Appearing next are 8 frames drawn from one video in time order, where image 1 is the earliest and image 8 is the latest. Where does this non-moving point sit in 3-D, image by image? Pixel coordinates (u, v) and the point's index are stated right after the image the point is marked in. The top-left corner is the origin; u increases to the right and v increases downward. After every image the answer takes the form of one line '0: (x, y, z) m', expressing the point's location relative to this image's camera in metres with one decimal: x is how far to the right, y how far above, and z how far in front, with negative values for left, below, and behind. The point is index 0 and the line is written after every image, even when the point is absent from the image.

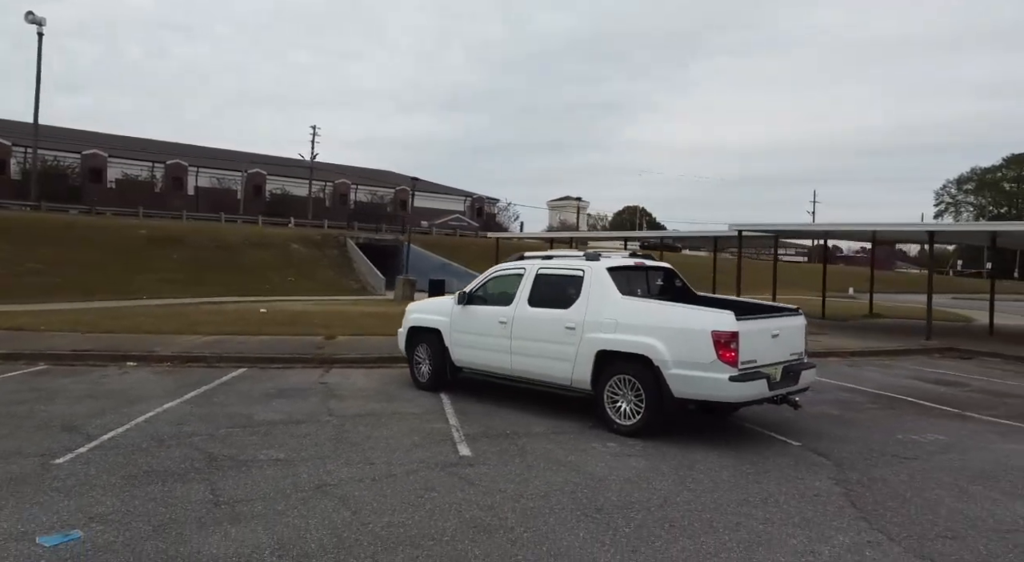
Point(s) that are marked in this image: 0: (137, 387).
0: (-4.3, -1.2, +6.8) m
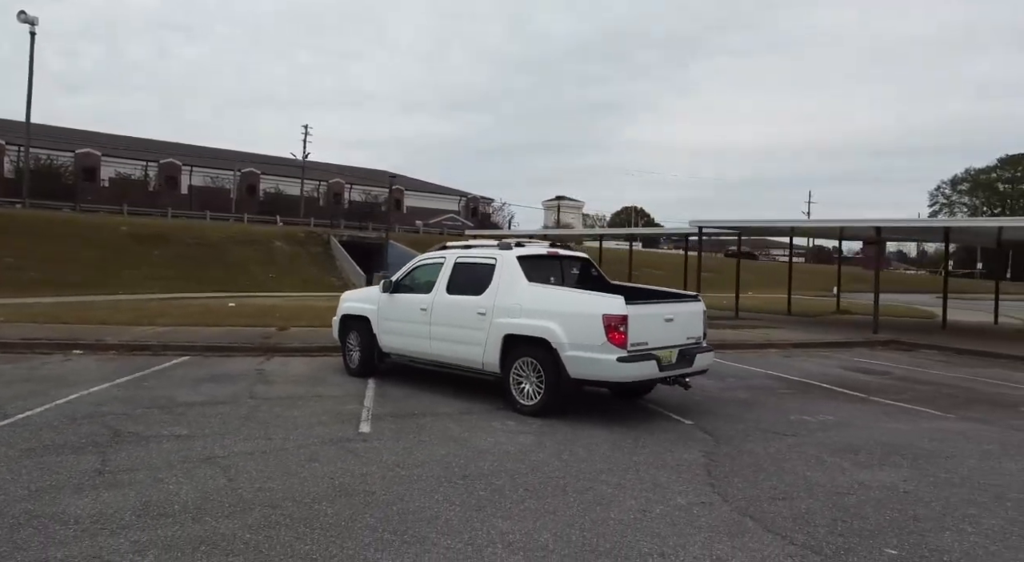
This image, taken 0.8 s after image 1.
0: (-5.2, -1.1, +7.1) m
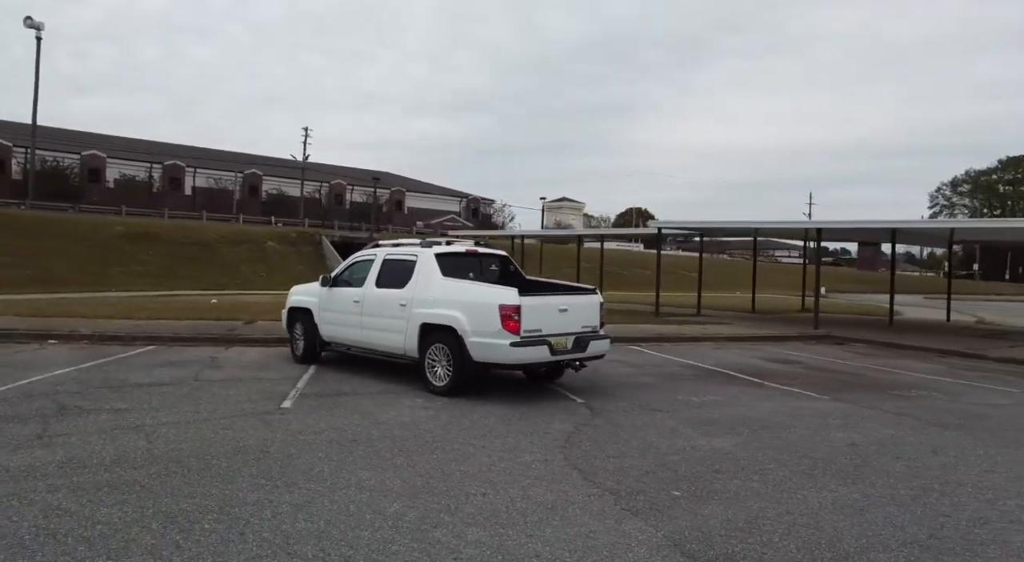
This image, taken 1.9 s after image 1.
0: (-6.1, -1.0, +7.9) m
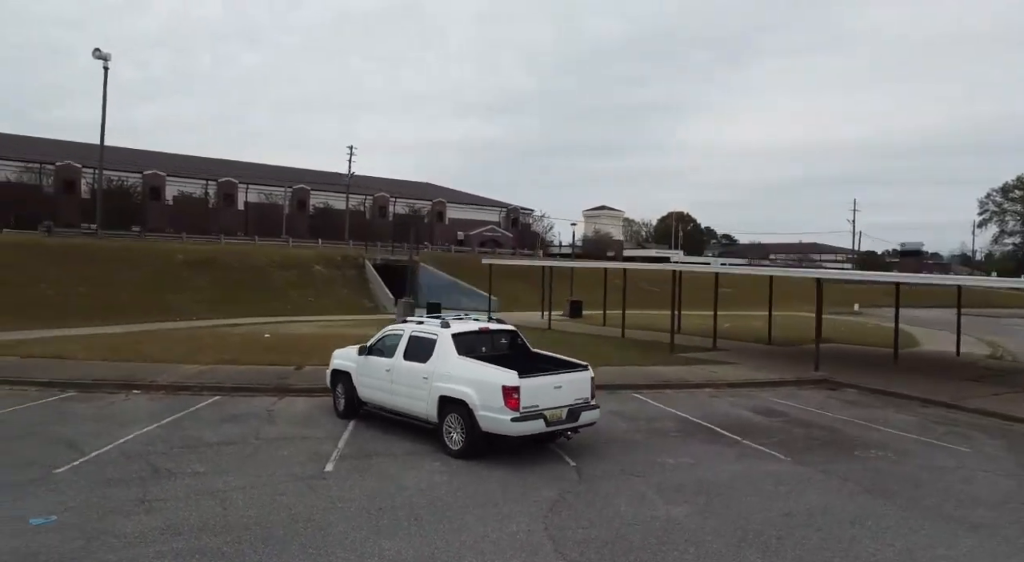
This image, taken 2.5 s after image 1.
0: (-6.0, -2.1, +9.4) m
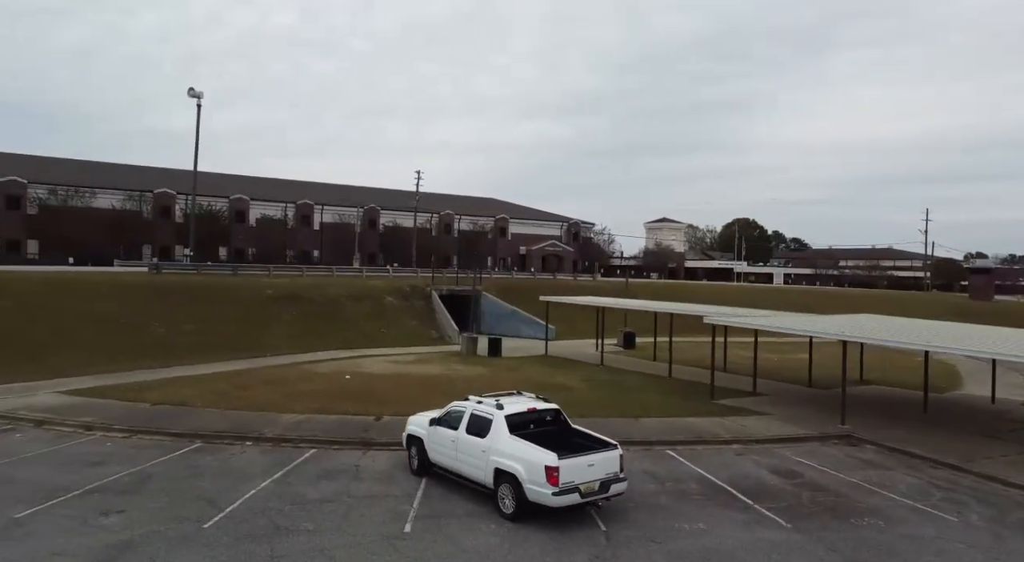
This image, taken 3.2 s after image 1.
0: (-5.1, -3.6, +11.7) m
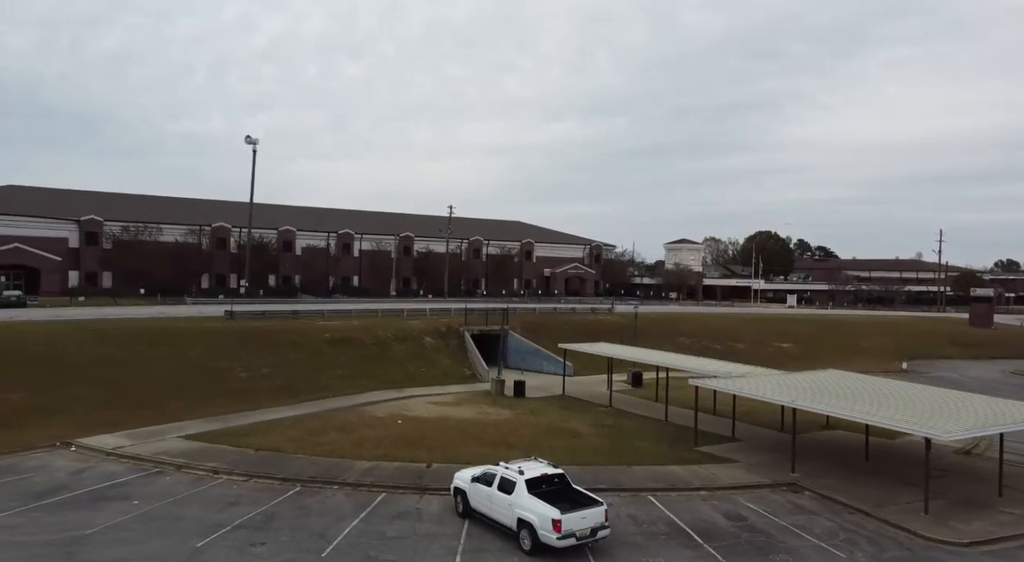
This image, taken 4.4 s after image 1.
0: (-4.6, -6.1, +16.3) m
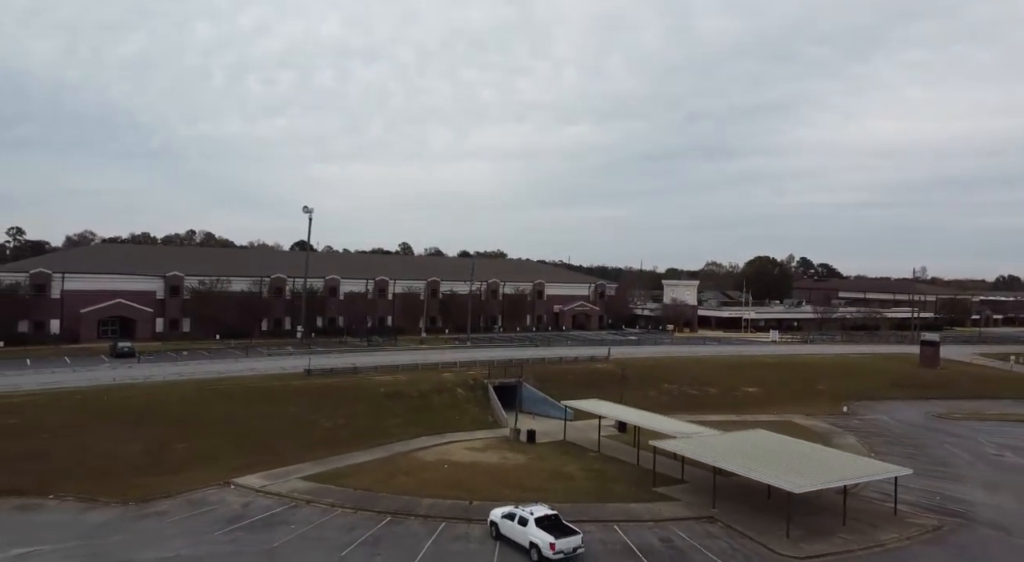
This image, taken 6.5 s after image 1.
0: (-4.0, -10.9, +26.2) m
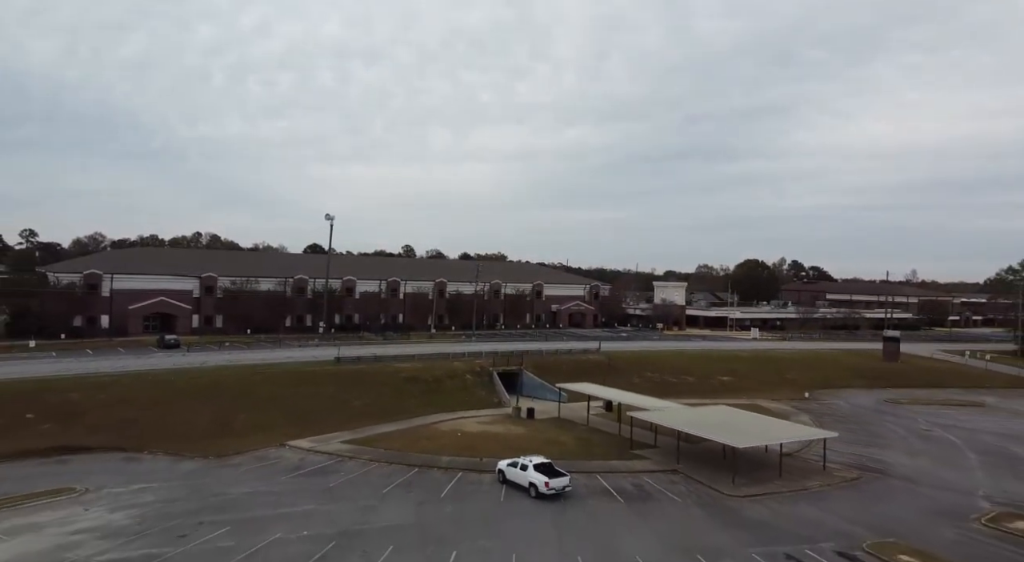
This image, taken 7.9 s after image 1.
0: (-3.8, -10.9, +33.3) m
